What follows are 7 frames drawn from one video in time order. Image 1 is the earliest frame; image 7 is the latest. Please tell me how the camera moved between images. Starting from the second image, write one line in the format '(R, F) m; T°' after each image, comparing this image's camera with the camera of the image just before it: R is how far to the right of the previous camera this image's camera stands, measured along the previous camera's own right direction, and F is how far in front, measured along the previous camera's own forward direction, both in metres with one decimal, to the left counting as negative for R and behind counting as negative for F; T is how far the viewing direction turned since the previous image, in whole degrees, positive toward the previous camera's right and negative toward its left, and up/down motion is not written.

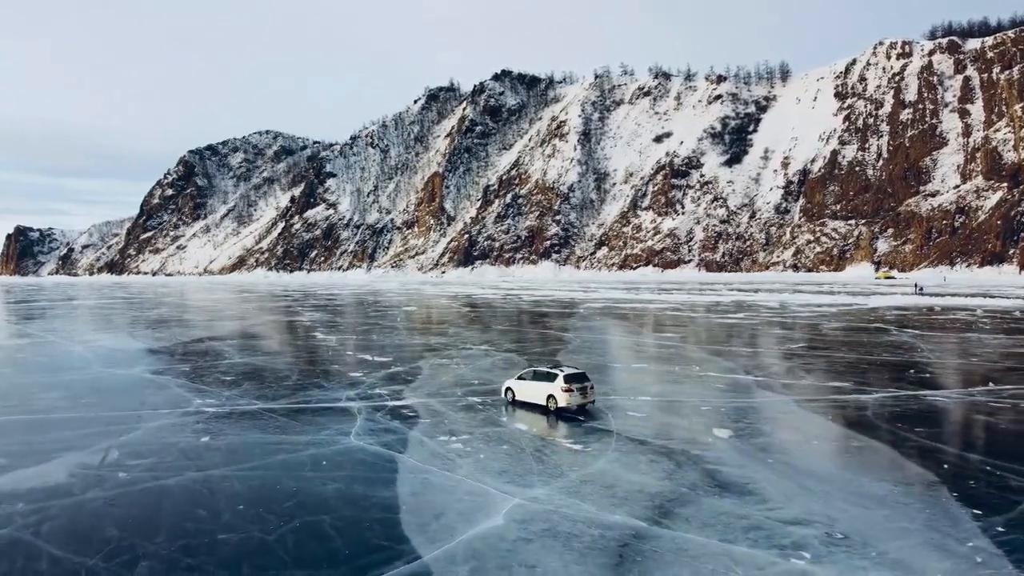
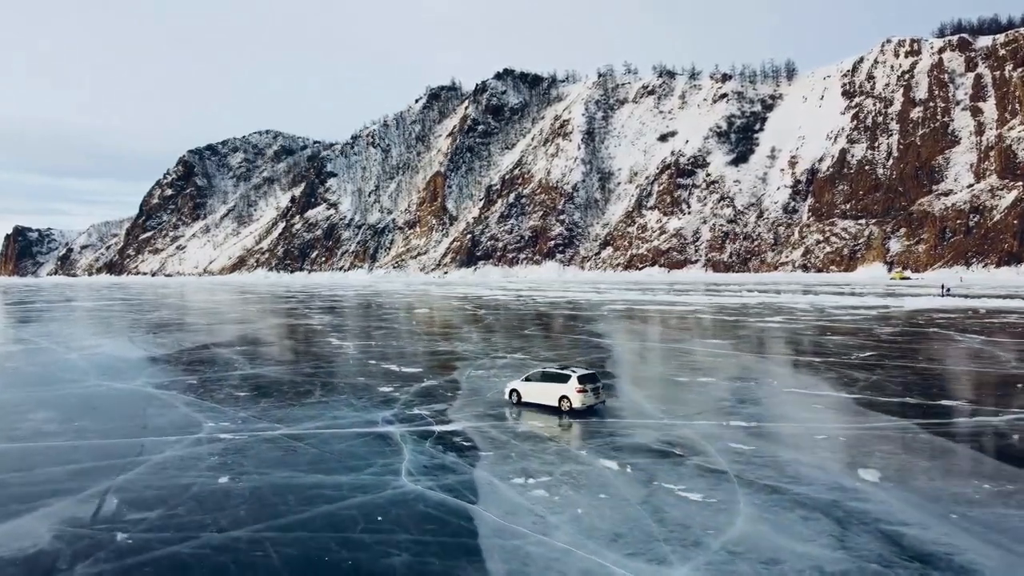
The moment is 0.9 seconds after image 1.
(-0.9, +1.5) m; 0°
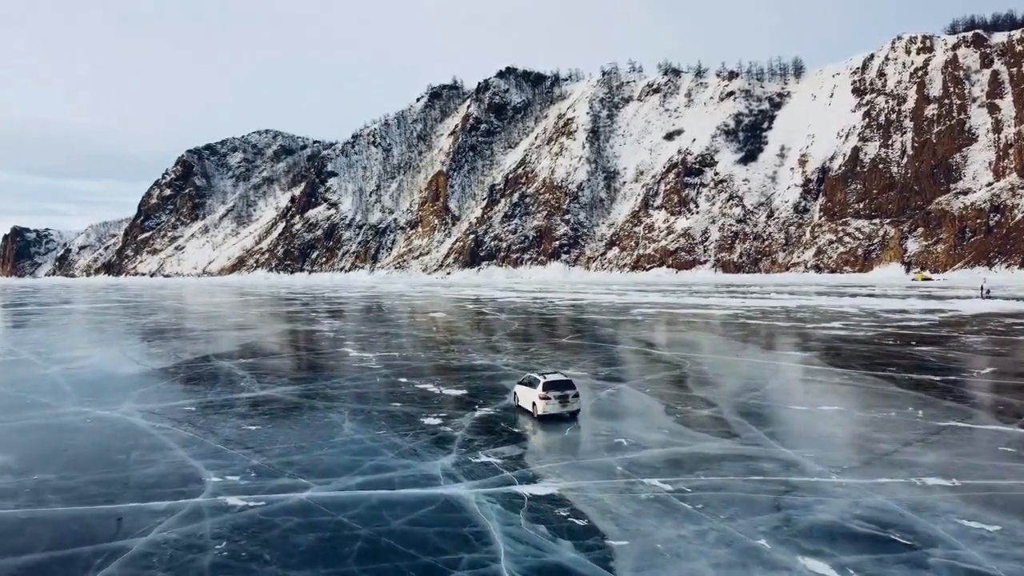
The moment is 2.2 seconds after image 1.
(-1.0, +2.3) m; 0°
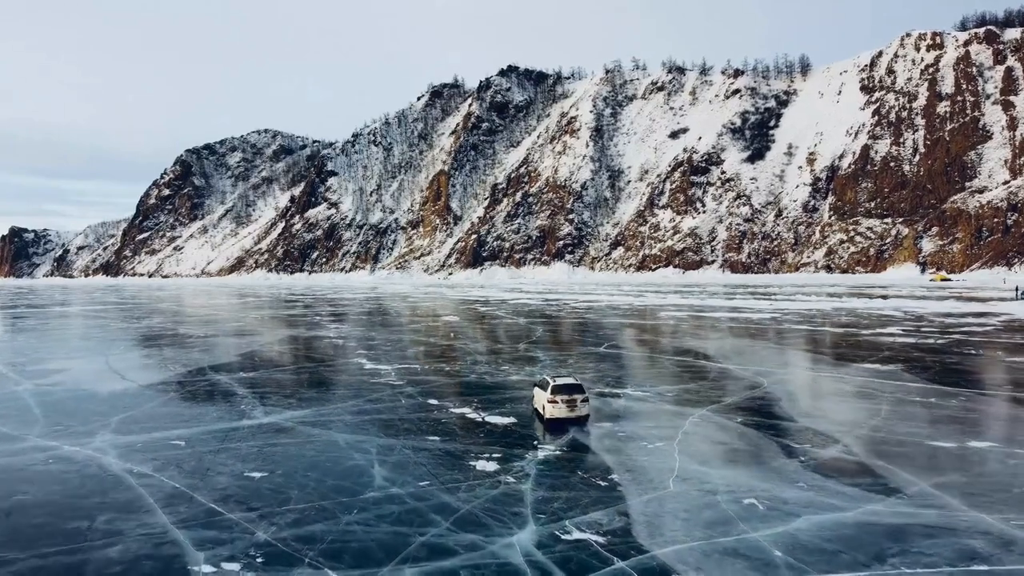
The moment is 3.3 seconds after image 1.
(-0.8, +2.0) m; 0°
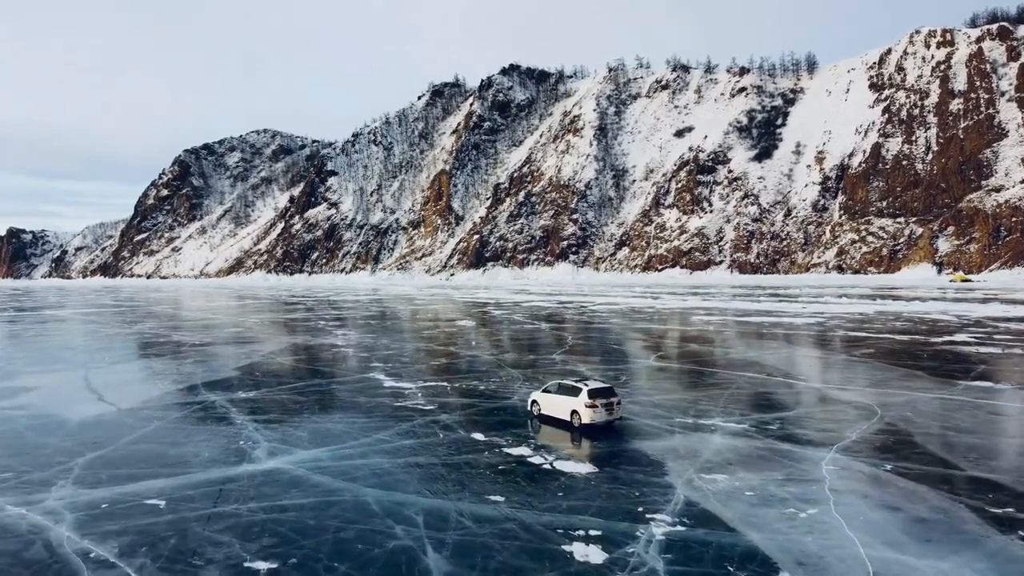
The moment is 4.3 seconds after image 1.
(-0.8, +2.1) m; 0°
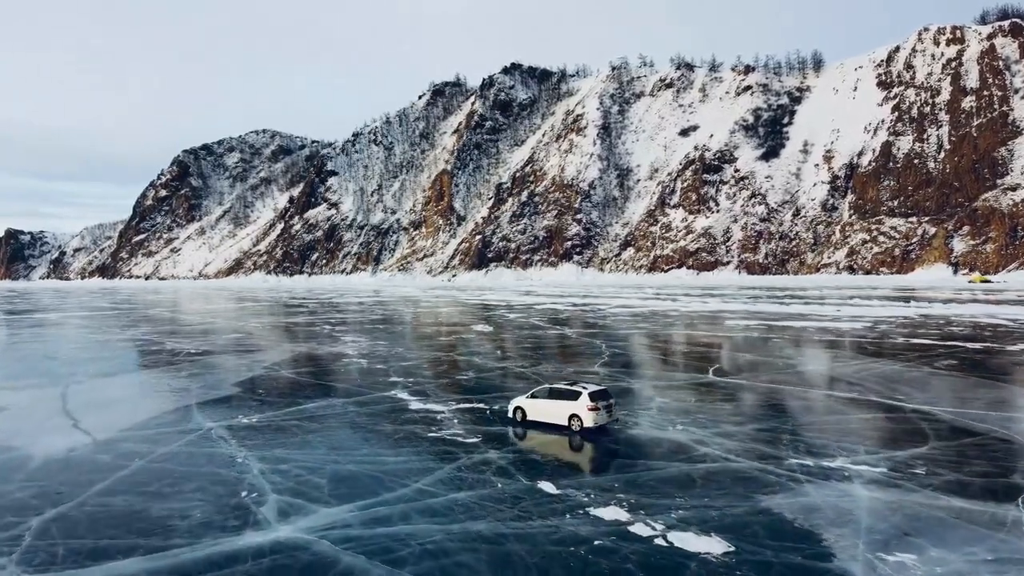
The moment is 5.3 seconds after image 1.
(-0.8, +1.9) m; 0°
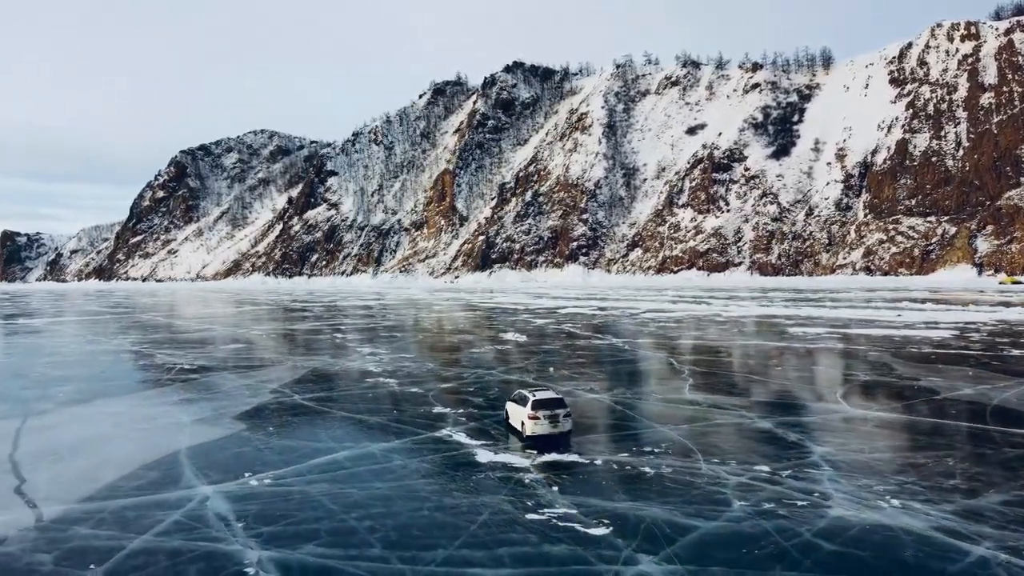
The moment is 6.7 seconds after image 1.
(-1.2, +2.8) m; 0°
